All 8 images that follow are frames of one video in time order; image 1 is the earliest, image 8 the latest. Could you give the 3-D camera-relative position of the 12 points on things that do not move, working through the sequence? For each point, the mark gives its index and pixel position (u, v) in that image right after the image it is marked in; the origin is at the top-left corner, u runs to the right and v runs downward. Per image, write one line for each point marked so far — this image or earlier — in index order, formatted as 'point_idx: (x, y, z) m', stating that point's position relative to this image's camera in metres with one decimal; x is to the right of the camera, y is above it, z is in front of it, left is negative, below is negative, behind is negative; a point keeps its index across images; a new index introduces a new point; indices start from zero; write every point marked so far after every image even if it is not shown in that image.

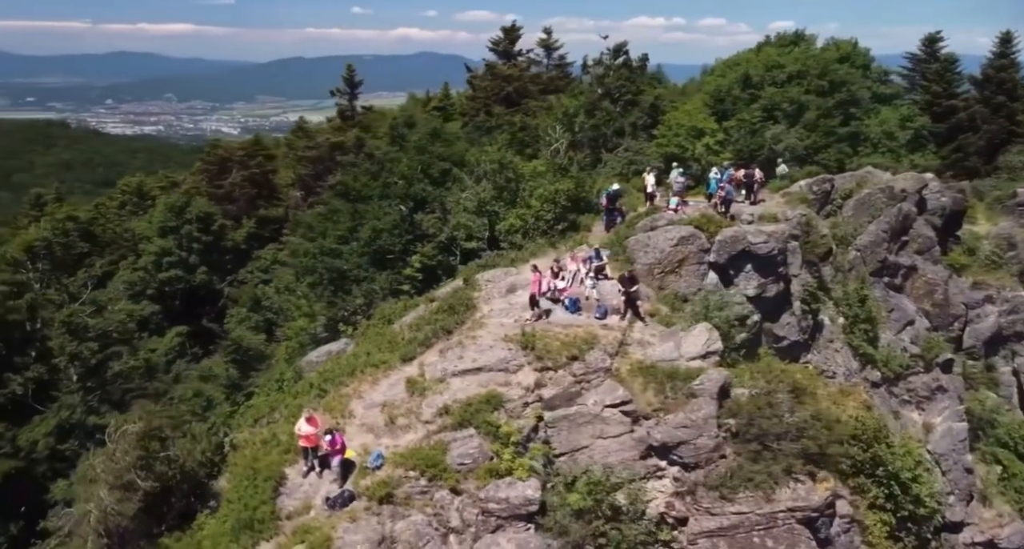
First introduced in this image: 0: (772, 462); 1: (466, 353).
0: (+5.7, -4.1, +15.6) m
1: (-1.2, -2.0, +17.8) m
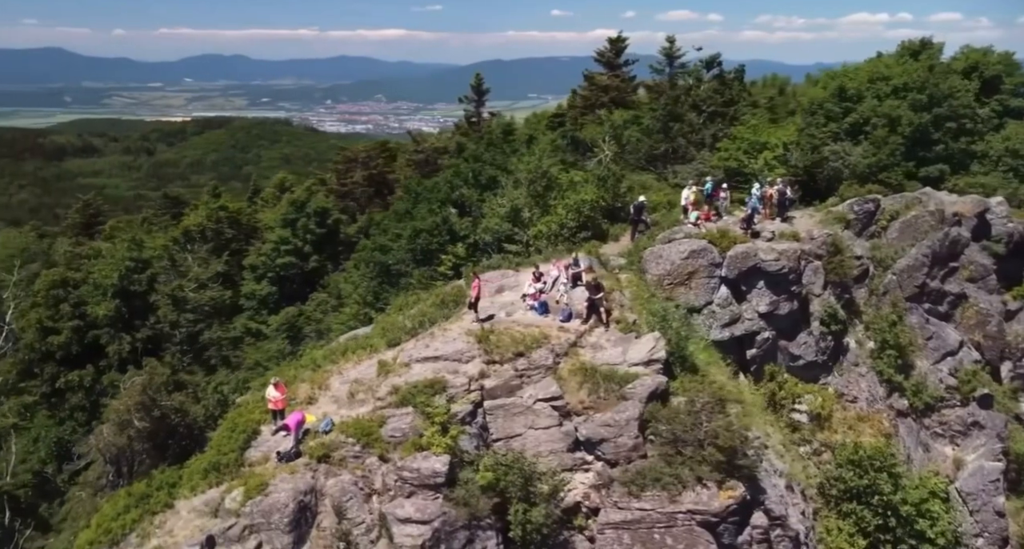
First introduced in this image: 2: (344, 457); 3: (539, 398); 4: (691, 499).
0: (+3.9, -4.4, +16.4) m
1: (-2.3, -2.0, +19.9) m
2: (-3.8, -4.2, +16.6) m
3: (+0.6, -3.1, +18.0) m
4: (+4.0, -5.1, +16.1) m
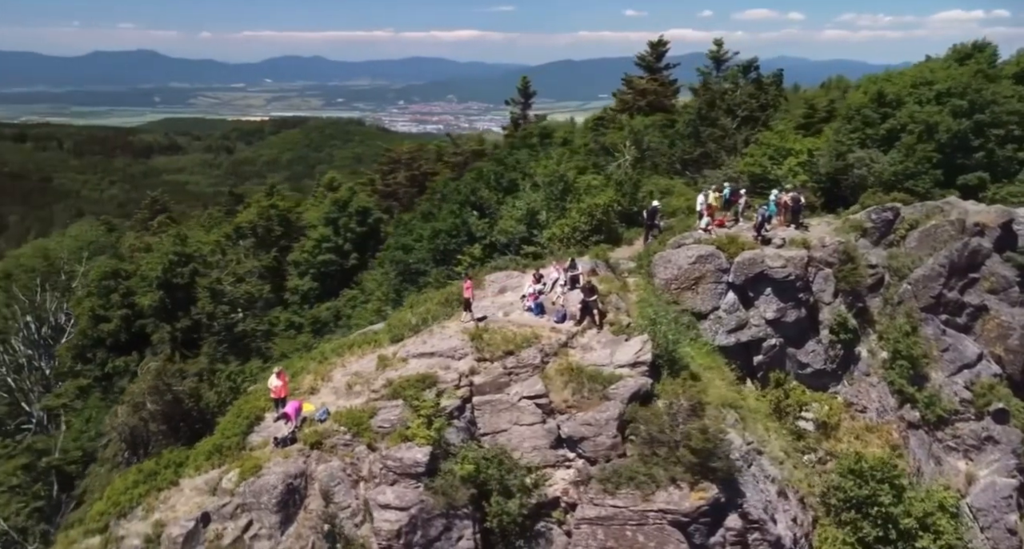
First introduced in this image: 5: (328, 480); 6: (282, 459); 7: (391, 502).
0: (+3.4, -4.5, +16.8) m
1: (-2.4, -1.9, +20.7) m
2: (-4.3, -4.2, +17.6) m
3: (+0.3, -3.2, +18.6) m
4: (+3.4, -5.2, +16.5) m
5: (-4.4, -4.9, +17.0) m
6: (-5.6, -4.5, +17.3) m
7: (-2.8, -5.2, +16.4) m
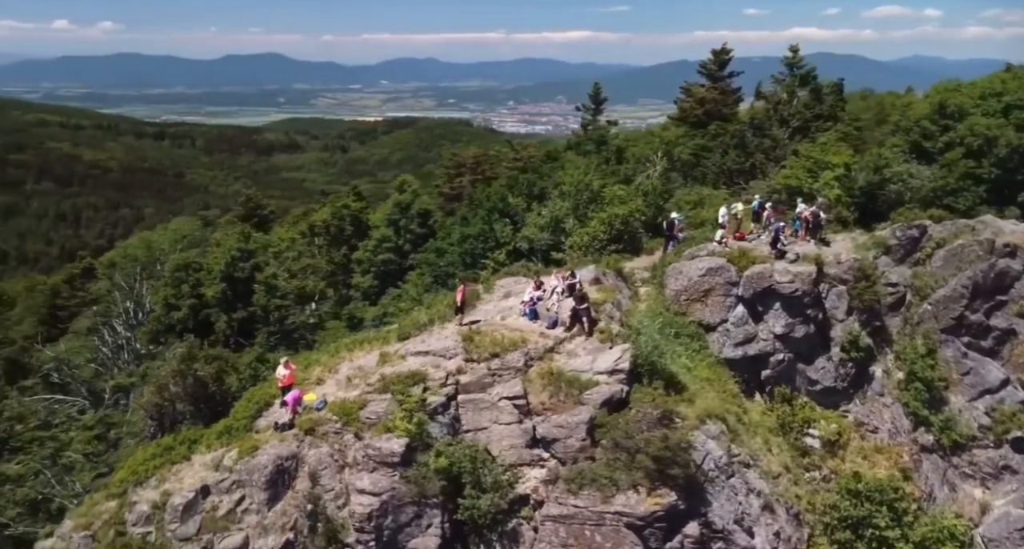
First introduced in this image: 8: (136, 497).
0: (+2.6, -4.8, +17.4) m
1: (-2.6, -2.1, +22.0) m
2: (-4.9, -4.2, +19.1) m
3: (-0.2, -3.3, +19.6) m
4: (+2.6, -5.5, +17.1) m
5: (-5.1, -4.9, +18.5) m
6: (-6.2, -4.5, +19.0) m
7: (-3.7, -5.3, +17.7) m
8: (-10.0, -5.9, +19.0) m
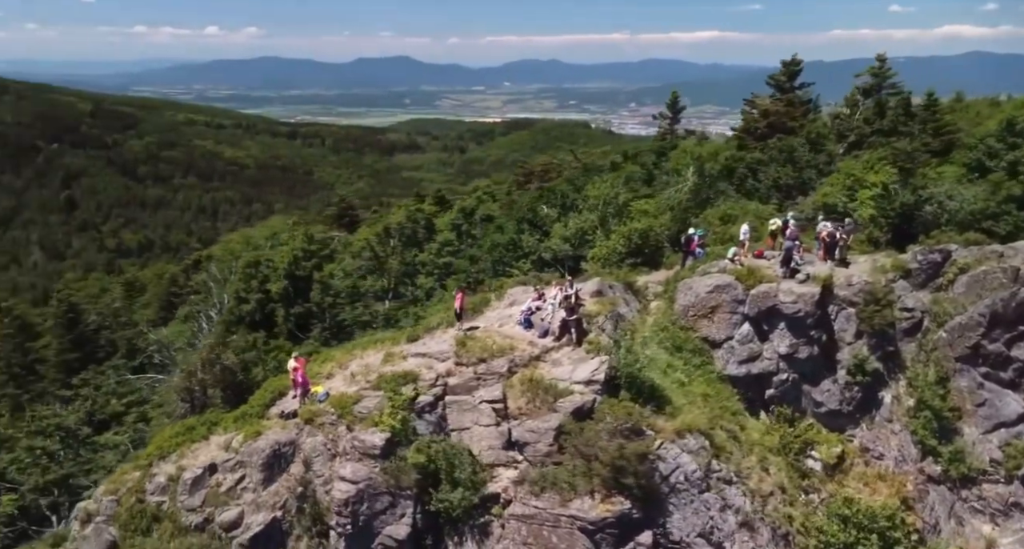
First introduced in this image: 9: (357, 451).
0: (+1.7, -5.2, +18.3) m
1: (-2.8, -2.3, +23.6) m
2: (-5.5, -4.3, +21.0) m
3: (-0.8, -3.6, +20.8) m
4: (+1.6, -5.8, +18.0) m
5: (-5.8, -5.0, +20.4) m
6: (-6.9, -4.6, +21.1) m
7: (-4.5, -5.5, +19.4) m
8: (-10.6, -5.8, +21.5) m
9: (-4.3, -4.9, +19.9) m
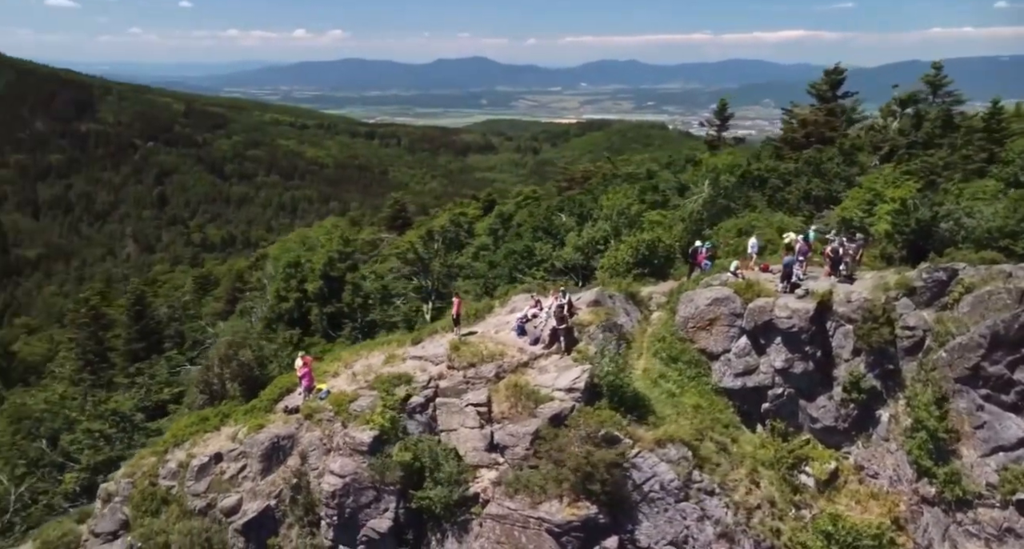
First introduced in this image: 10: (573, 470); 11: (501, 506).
0: (+1.0, -5.5, +19.0) m
1: (-3.0, -2.5, +24.7) m
2: (-6.0, -4.5, +22.3) m
3: (-1.2, -3.9, +21.8) m
4: (+0.9, -6.2, +18.8) m
5: (-6.3, -5.2, +21.8) m
6: (-7.3, -4.7, +22.5) m
7: (-5.1, -5.7, +20.7) m
8: (-11.1, -5.9, +23.2) m
9: (-4.9, -5.1, +21.1) m
10: (+1.6, -5.1, +18.7) m
11: (-0.3, -6.3, +19.6) m
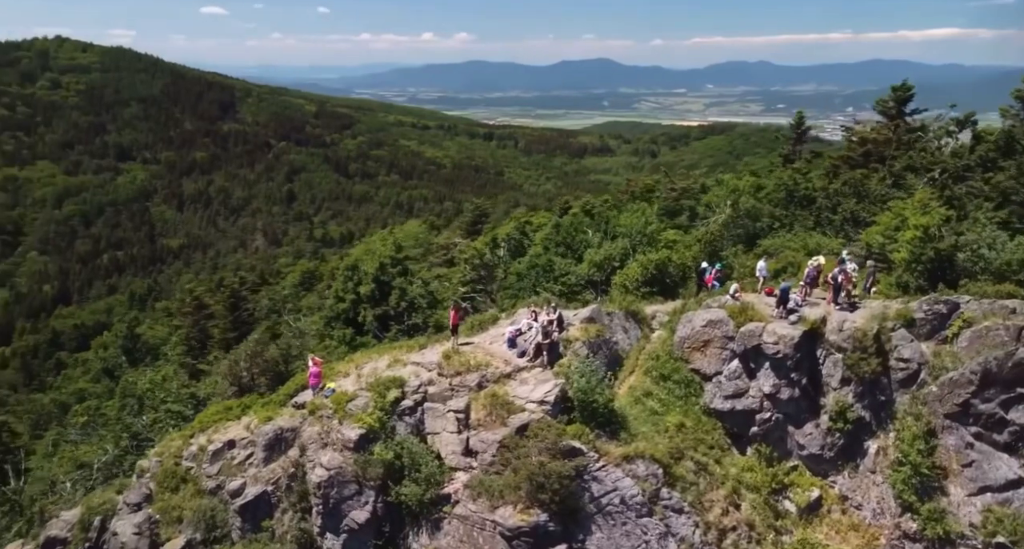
0: (-0.1, -6.1, +20.4) m
1: (-3.2, -3.0, +26.5) m
2: (-6.6, -4.8, +24.6) m
3: (-1.9, -4.4, +23.4) m
4: (-0.3, -6.7, +20.2) m
5: (-7.0, -5.5, +24.0) m
6: (-7.9, -5.0, +24.9) m
7: (-5.9, -6.0, +22.8) m
8: (-11.6, -6.0, +26.1) m
9: (-5.7, -5.5, +23.2) m
10: (+0.5, -5.7, +20.0) m
11: (-1.4, -6.9, +21.2) m
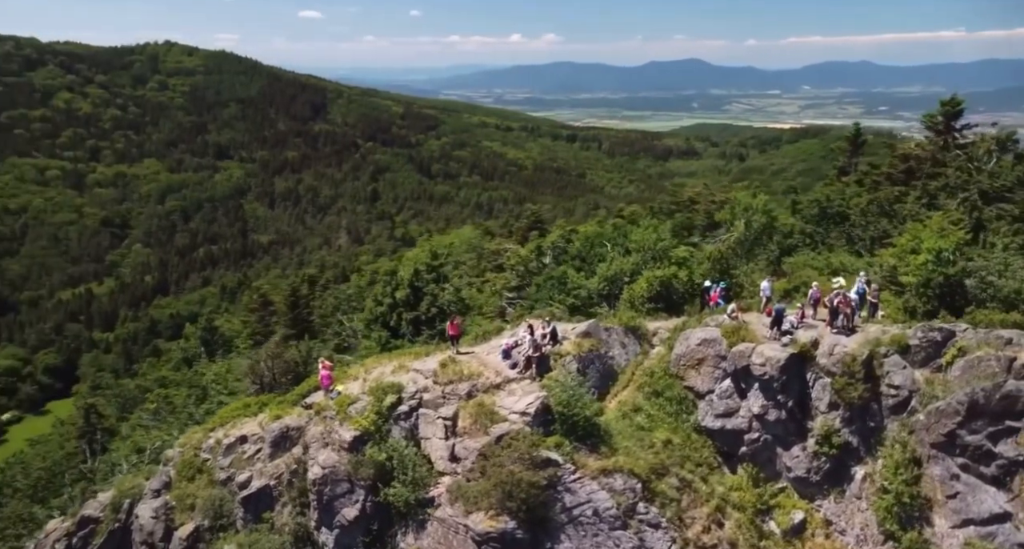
0: (-0.9, -6.6, +21.5) m
1: (-3.3, -3.5, +27.9) m
2: (-6.9, -5.2, +26.2) m
3: (-2.4, -4.9, +24.7) m
4: (-1.1, -7.2, +21.3) m
5: (-7.4, -5.9, +25.8) m
6: (-8.2, -5.3, +26.7) m
7: (-6.5, -6.4, +24.5) m
8: (-11.8, -6.3, +28.3) m
9: (-6.1, -5.9, +24.8) m
10: (-0.3, -6.3, +21.1) m
11: (-2.1, -7.4, +22.4) m
